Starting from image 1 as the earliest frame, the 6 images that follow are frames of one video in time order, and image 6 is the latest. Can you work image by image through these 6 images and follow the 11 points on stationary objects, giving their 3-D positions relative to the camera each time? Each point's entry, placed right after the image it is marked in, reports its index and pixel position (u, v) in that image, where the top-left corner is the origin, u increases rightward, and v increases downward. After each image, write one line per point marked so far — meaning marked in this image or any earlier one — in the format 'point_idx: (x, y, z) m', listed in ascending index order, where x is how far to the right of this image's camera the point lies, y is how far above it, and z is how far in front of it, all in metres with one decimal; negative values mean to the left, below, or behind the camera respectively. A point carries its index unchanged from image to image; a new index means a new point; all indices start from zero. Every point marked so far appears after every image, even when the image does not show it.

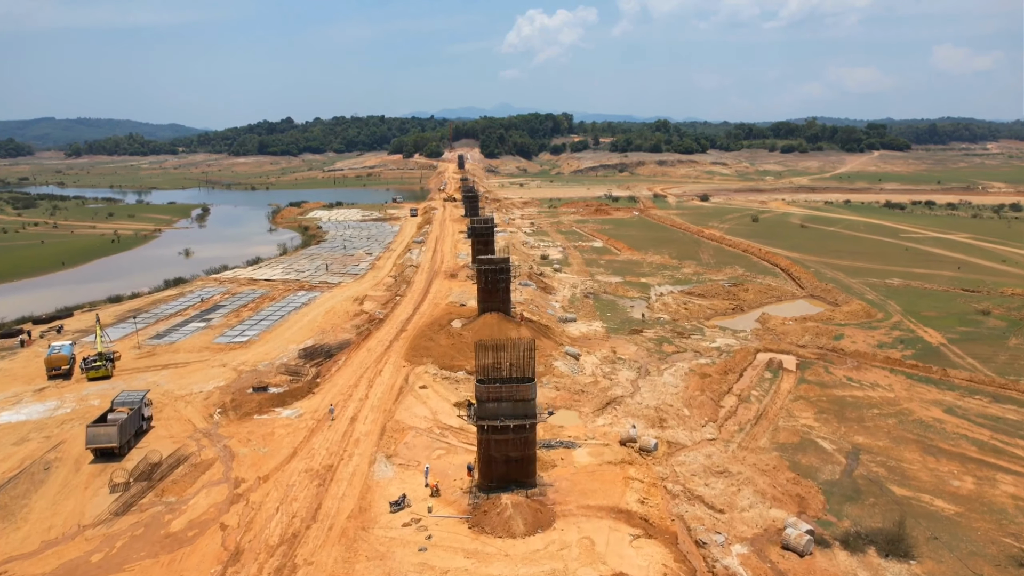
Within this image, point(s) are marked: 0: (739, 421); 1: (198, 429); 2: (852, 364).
0: (+5.1, -3.0, +14.9) m
1: (-6.7, -3.0, +14.4) m
2: (+9.7, -2.1, +19.1) m
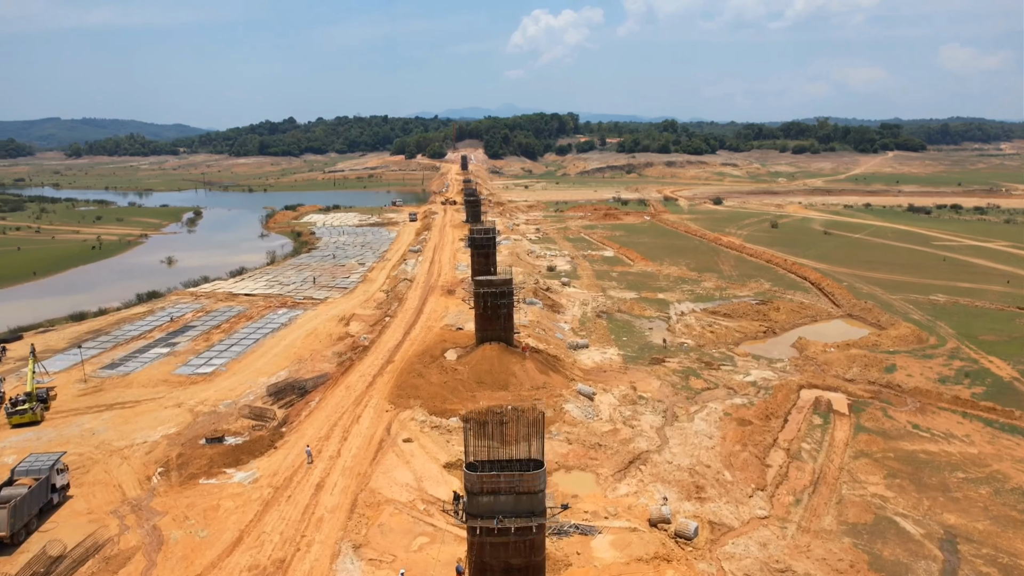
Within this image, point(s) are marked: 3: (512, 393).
0: (+5.1, -3.7, +12.1) m
1: (-6.7, -3.7, +11.7) m
2: (+9.8, -2.8, +16.3) m
3: (0.0, -2.5, +15.8) m
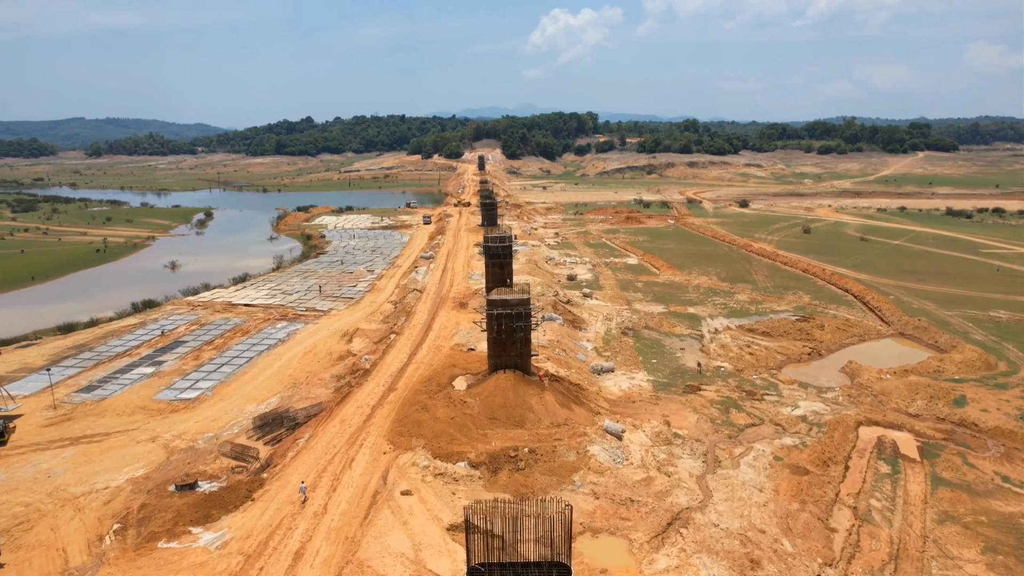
0: (+5.3, -4.2, +10.0) m
1: (-6.5, -4.1, +9.8) m
2: (+10.1, -3.4, +14.0) m
3: (+0.3, -2.9, +13.7) m
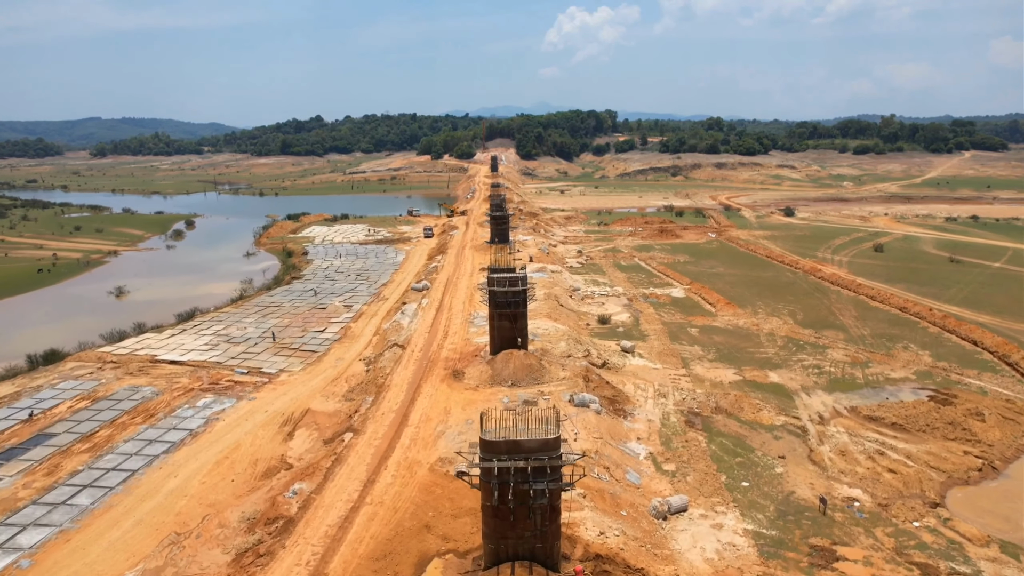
0: (+5.4, -5.8, +3.0) m
1: (-6.4, -5.7, +3.1) m
2: (+10.3, -5.0, +6.9) m
3: (+0.5, -4.5, +6.9) m
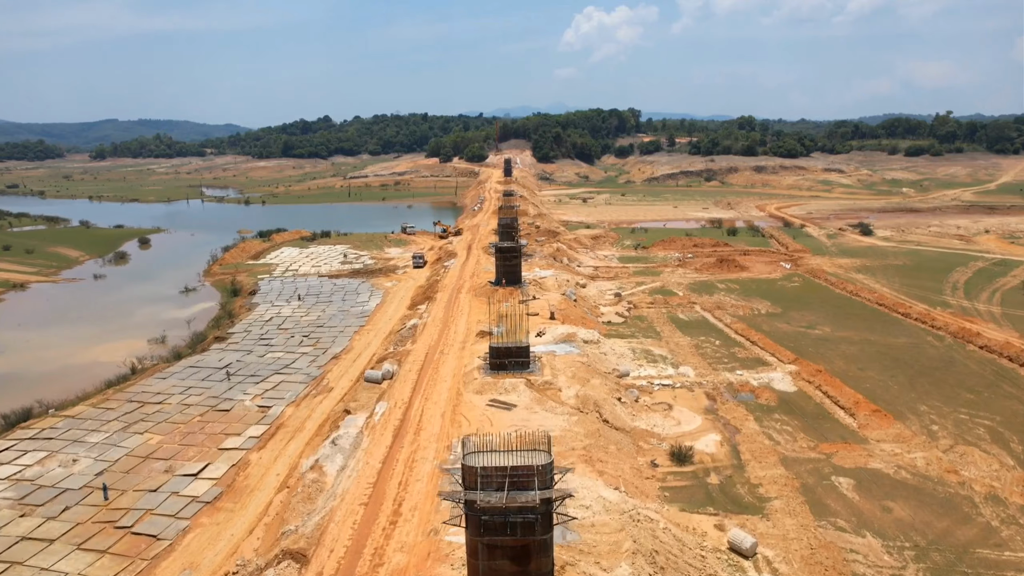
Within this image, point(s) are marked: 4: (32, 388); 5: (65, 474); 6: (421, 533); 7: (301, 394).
0: (+5.1, -8.0, -6.9) m
1: (-6.7, -7.9, -6.5) m
2: (+10.1, -7.2, -3.1) m
3: (+0.3, -6.8, -2.9) m
4: (-14.2, -3.0, +19.8) m
5: (-8.9, -3.8, +13.4) m
6: (-1.4, -3.7, +10.4) m
7: (-5.5, -2.6, +17.6) m
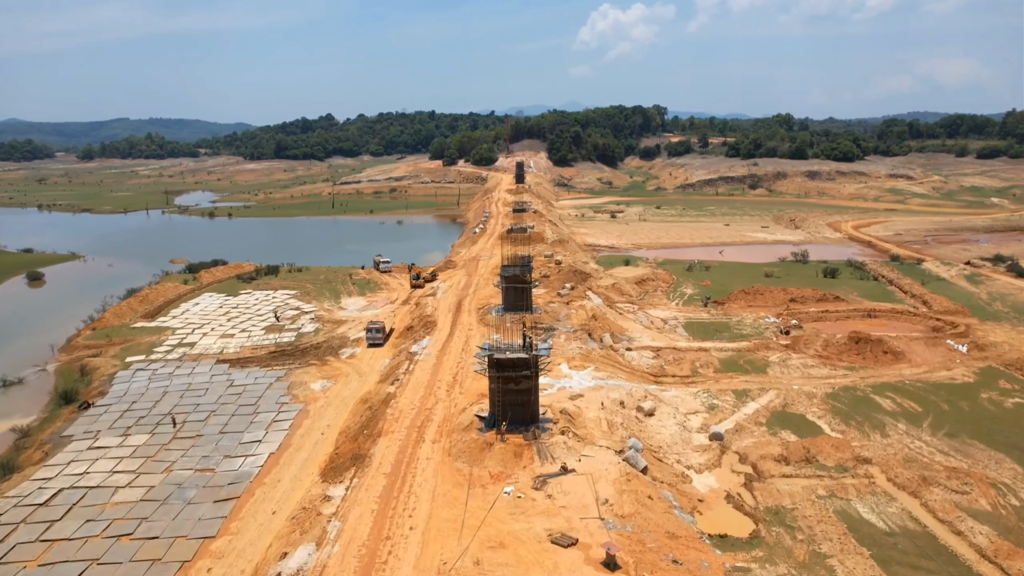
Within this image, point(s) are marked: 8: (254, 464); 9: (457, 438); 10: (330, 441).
0: (+4.6, -11.1, -19.4) m
1: (-7.2, -10.9, -18.8) m
2: (+9.6, -10.3, -15.8) m
3: (-0.1, -9.8, -15.4) m
4: (-14.2, -5.9, +7.7) m
5: (-9.0, -6.7, +1.1) m
6: (-1.6, -6.7, -2.1) m
7: (-5.5, -5.6, +5.3) m
8: (-5.4, -3.6, +14.3) m
9: (-1.1, -3.0, +13.7) m
10: (-4.0, -3.2, +15.4) m
